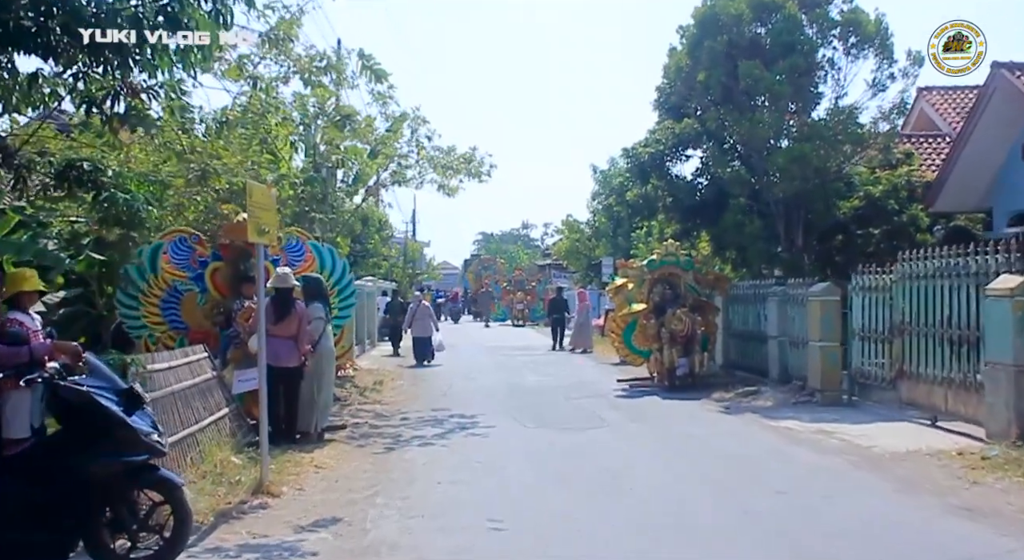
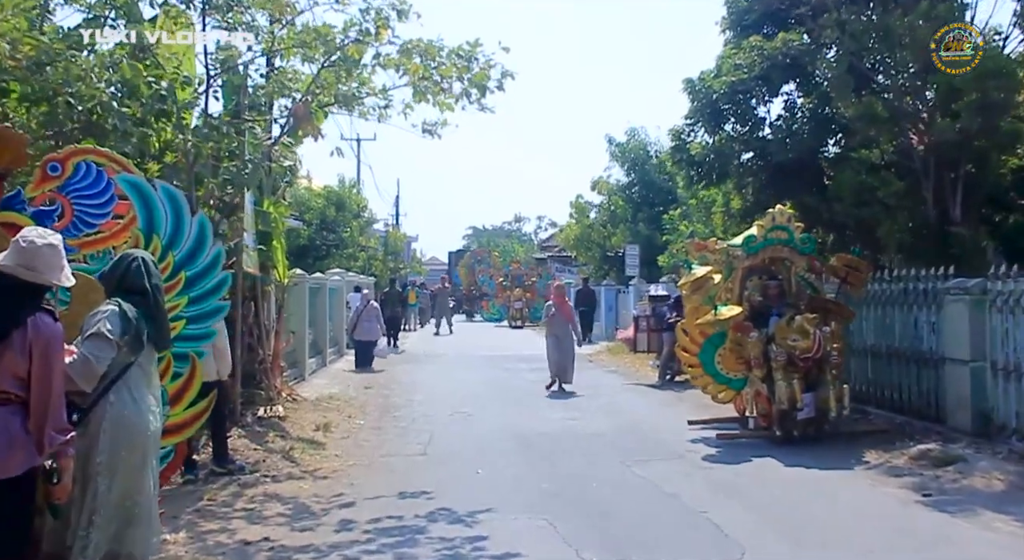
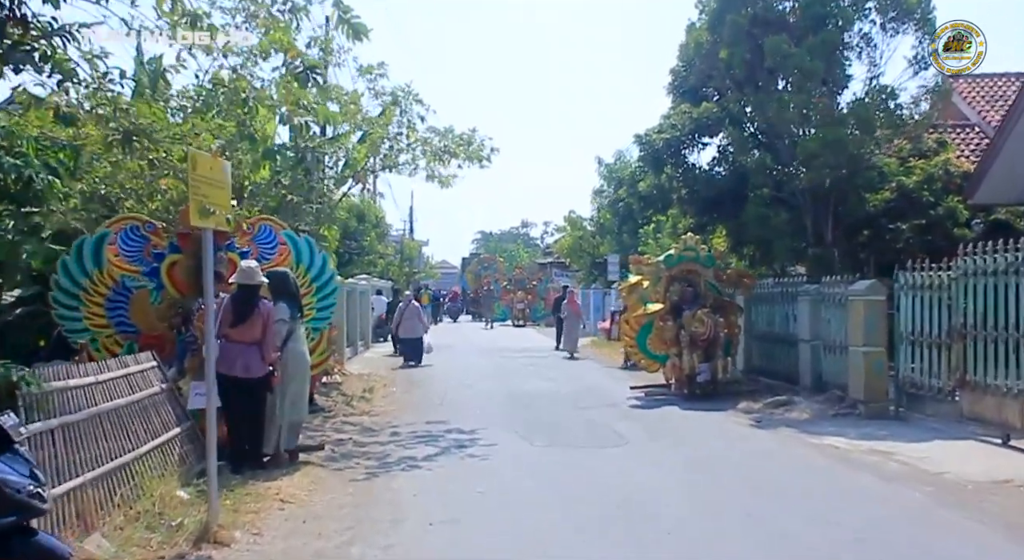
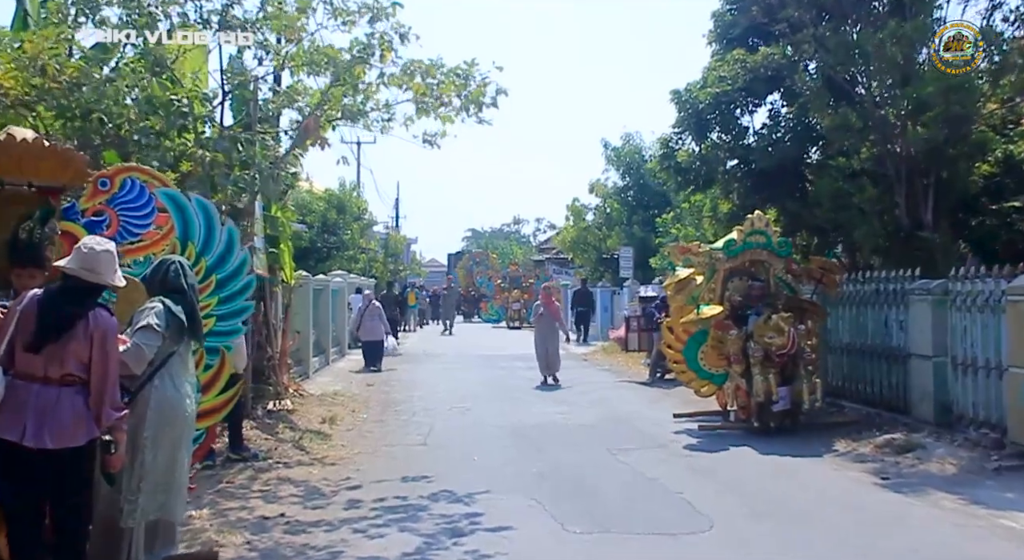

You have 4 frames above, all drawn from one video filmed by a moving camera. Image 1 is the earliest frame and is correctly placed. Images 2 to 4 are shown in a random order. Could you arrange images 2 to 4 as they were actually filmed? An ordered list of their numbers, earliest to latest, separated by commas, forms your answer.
3, 4, 2
